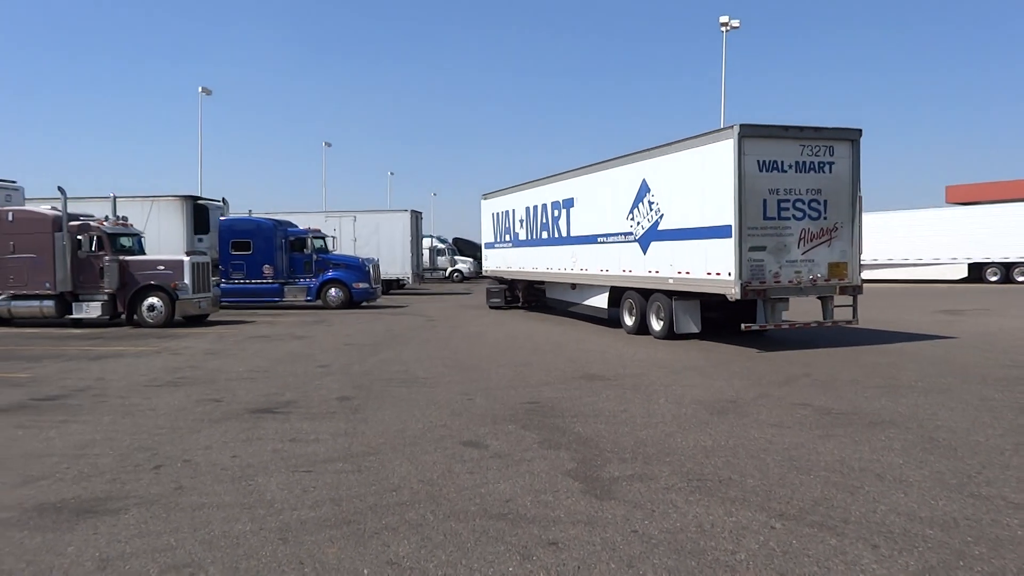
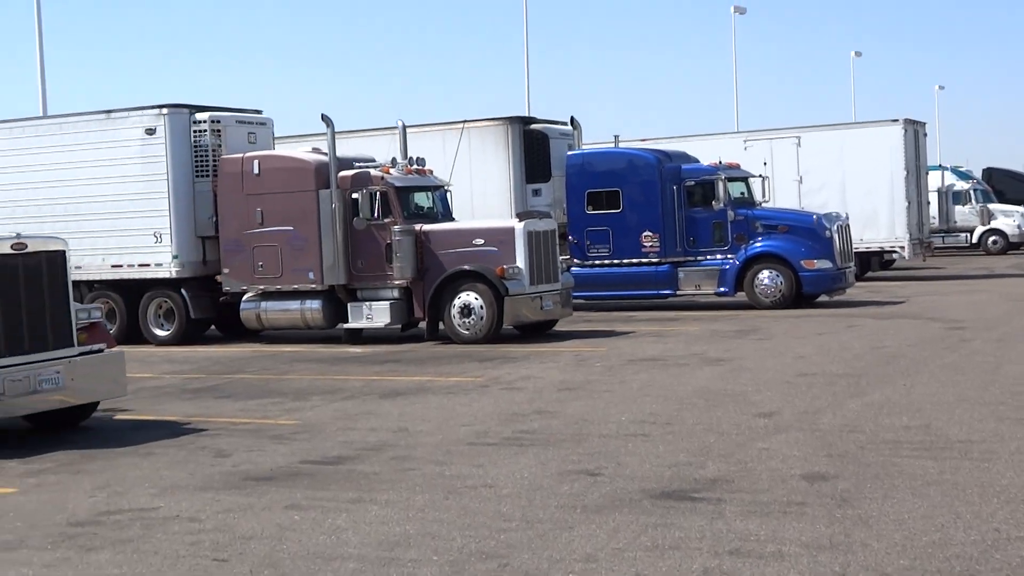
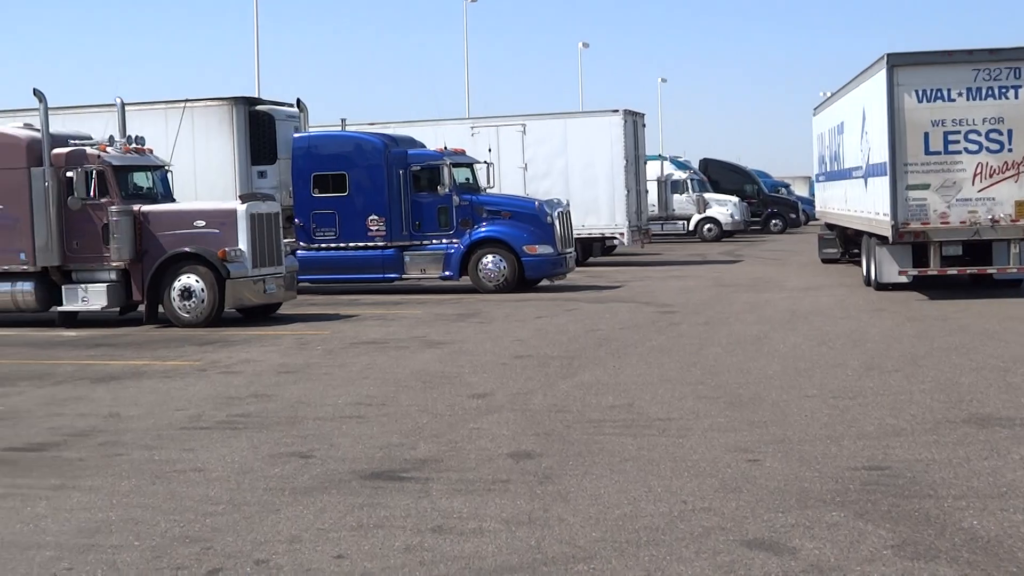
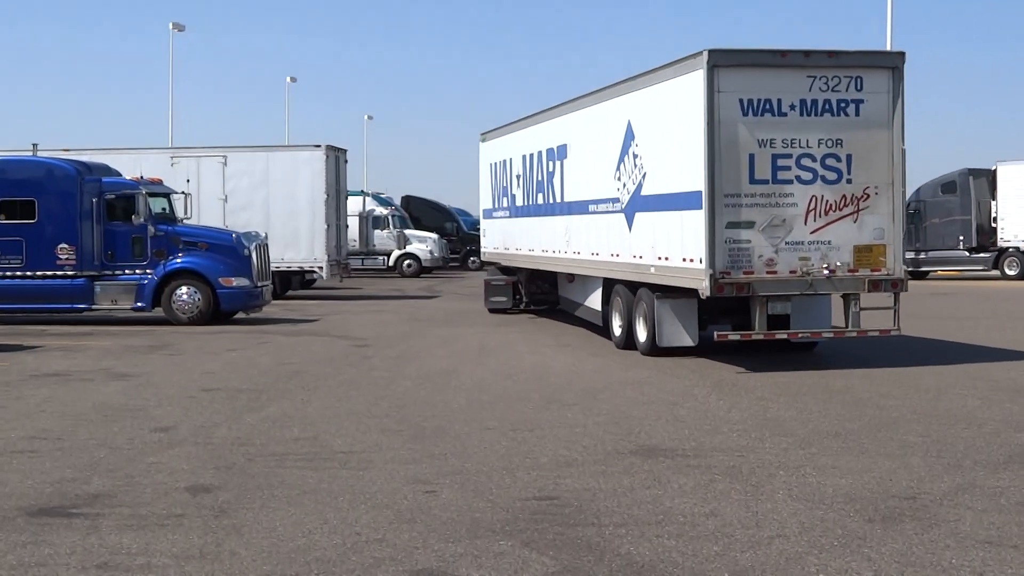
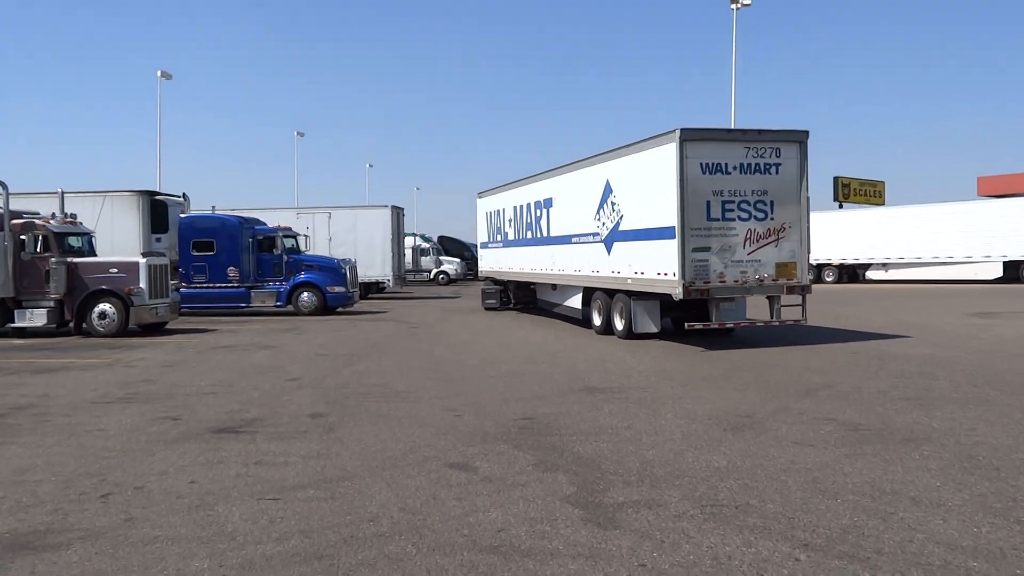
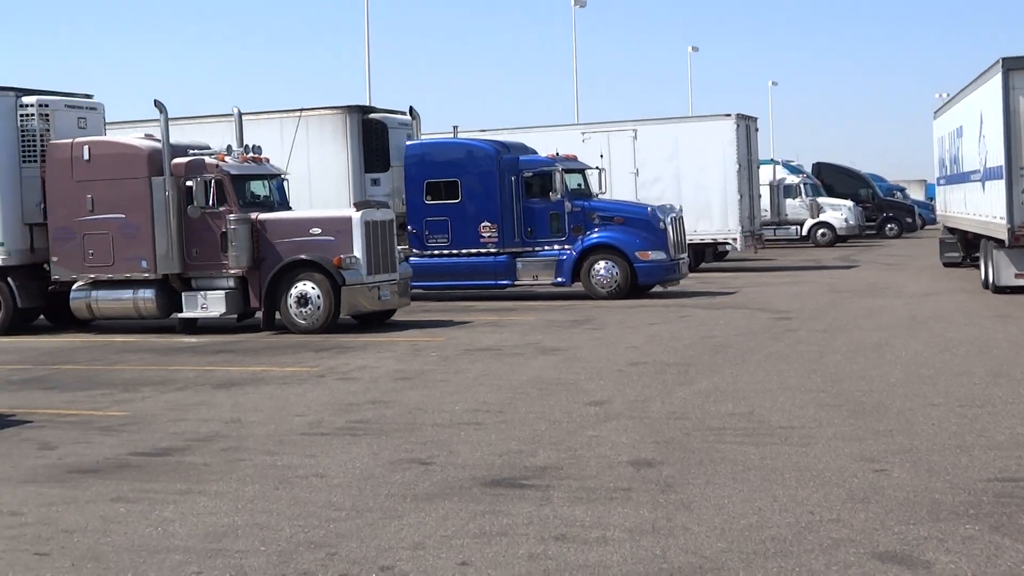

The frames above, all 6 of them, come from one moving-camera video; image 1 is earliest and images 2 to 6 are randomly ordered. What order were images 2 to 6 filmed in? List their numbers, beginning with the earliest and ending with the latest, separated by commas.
5, 4, 3, 6, 2
